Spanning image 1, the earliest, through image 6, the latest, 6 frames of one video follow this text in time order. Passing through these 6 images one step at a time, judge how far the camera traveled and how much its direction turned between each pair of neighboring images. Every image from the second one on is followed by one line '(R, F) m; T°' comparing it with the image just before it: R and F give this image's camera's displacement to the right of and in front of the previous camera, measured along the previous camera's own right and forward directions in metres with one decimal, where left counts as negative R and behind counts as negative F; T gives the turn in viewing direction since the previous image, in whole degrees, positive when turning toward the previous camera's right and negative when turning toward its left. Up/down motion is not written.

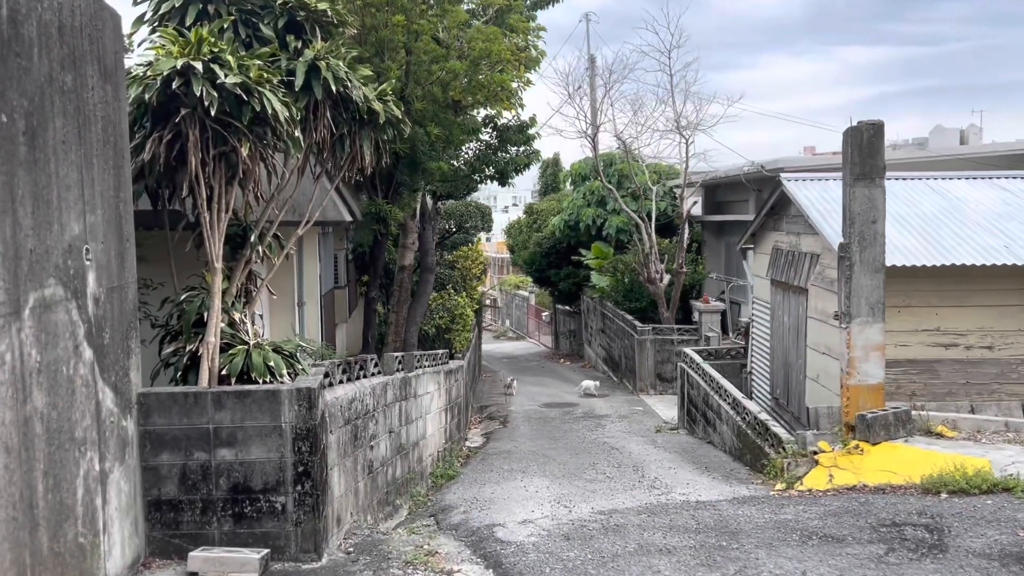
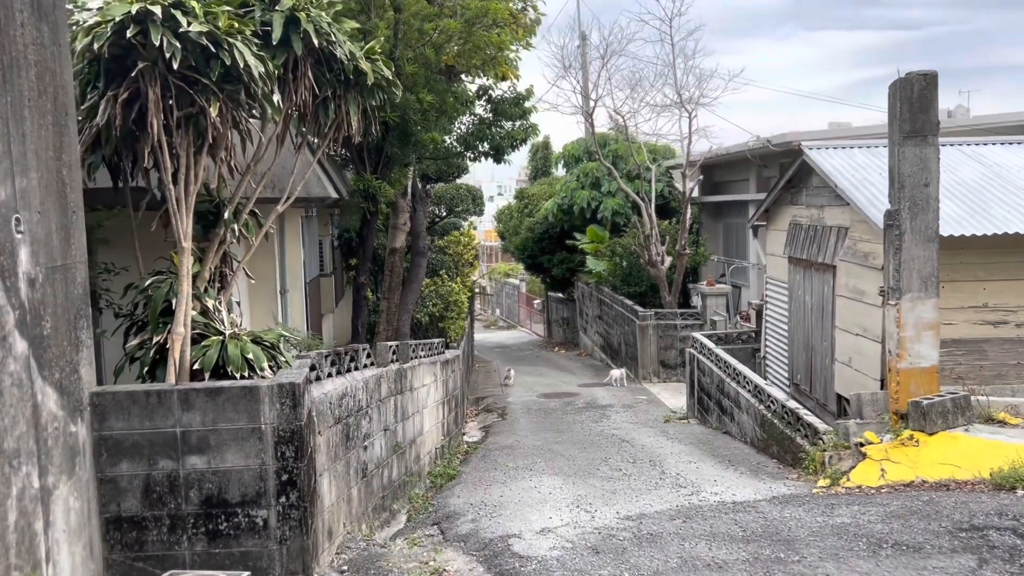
(-0.2, +0.8) m; +1°
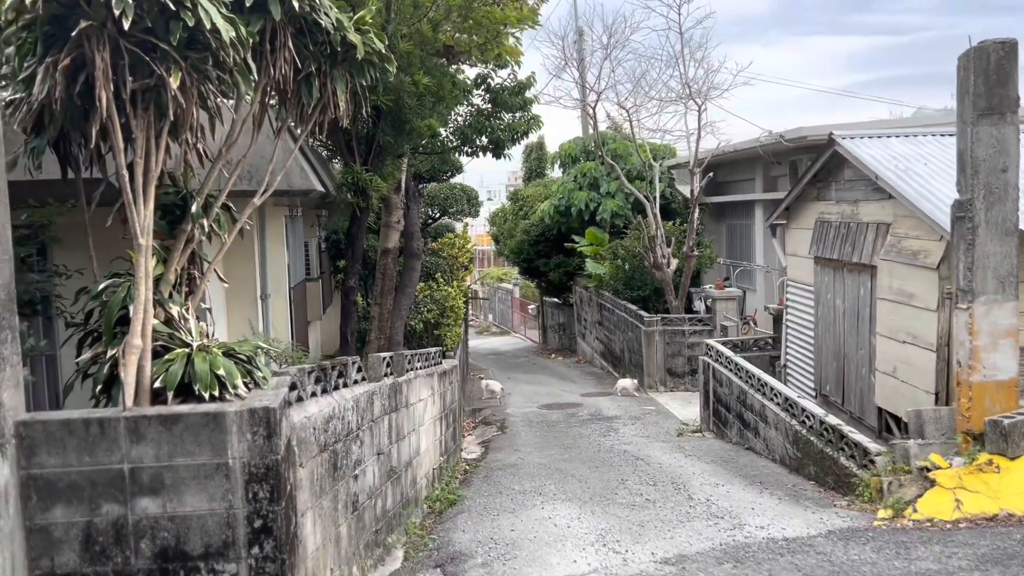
(-0.2, +0.8) m; +1°
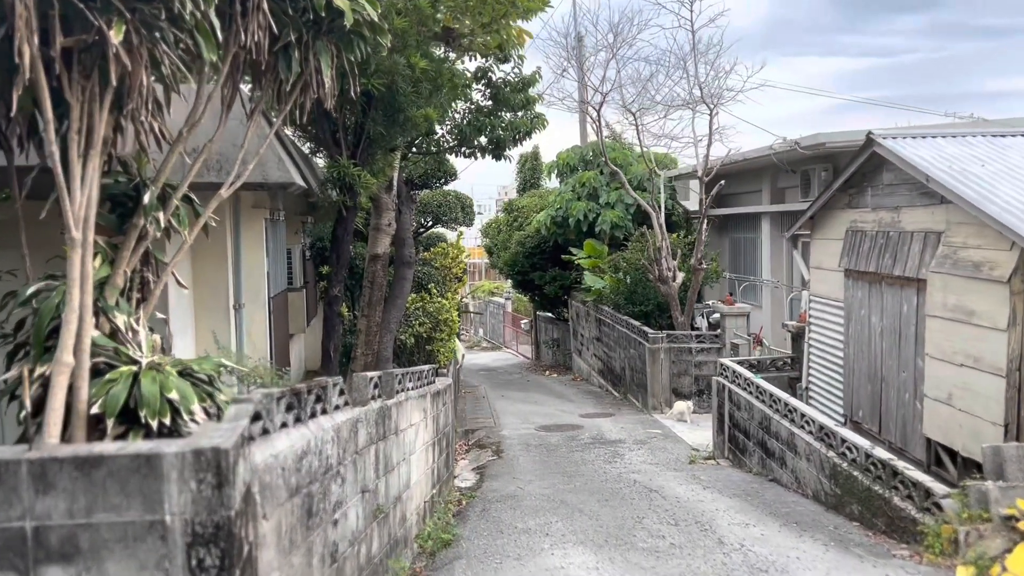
(-0.1, +0.9) m; +1°
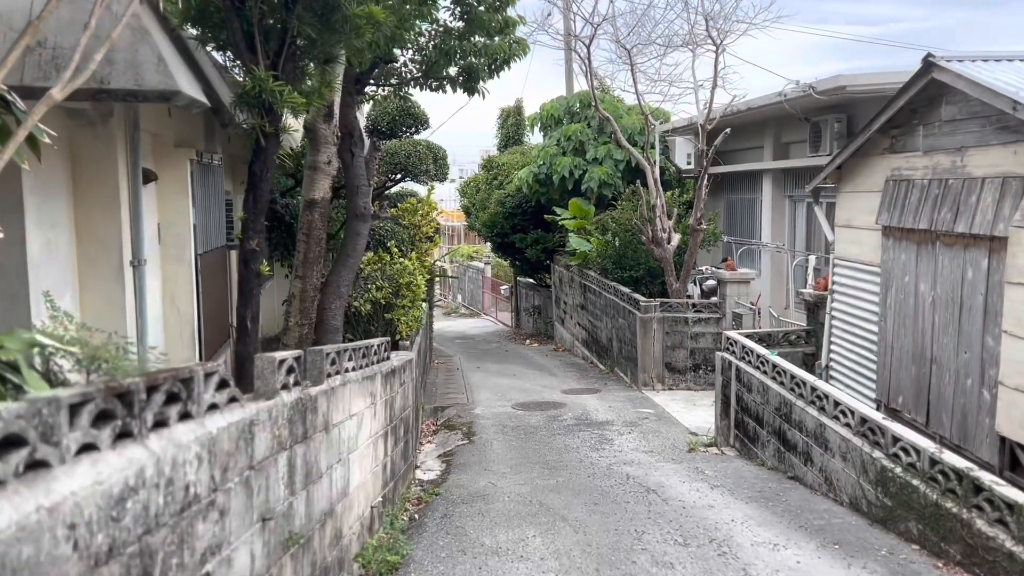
(+0.1, +1.5) m; +1°
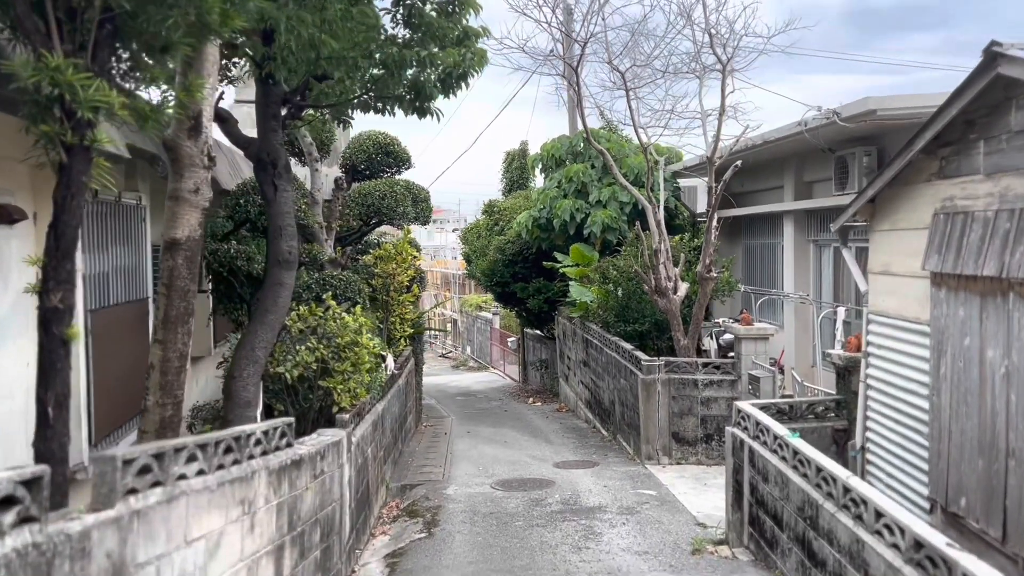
(+0.6, +1.6) m; -2°
